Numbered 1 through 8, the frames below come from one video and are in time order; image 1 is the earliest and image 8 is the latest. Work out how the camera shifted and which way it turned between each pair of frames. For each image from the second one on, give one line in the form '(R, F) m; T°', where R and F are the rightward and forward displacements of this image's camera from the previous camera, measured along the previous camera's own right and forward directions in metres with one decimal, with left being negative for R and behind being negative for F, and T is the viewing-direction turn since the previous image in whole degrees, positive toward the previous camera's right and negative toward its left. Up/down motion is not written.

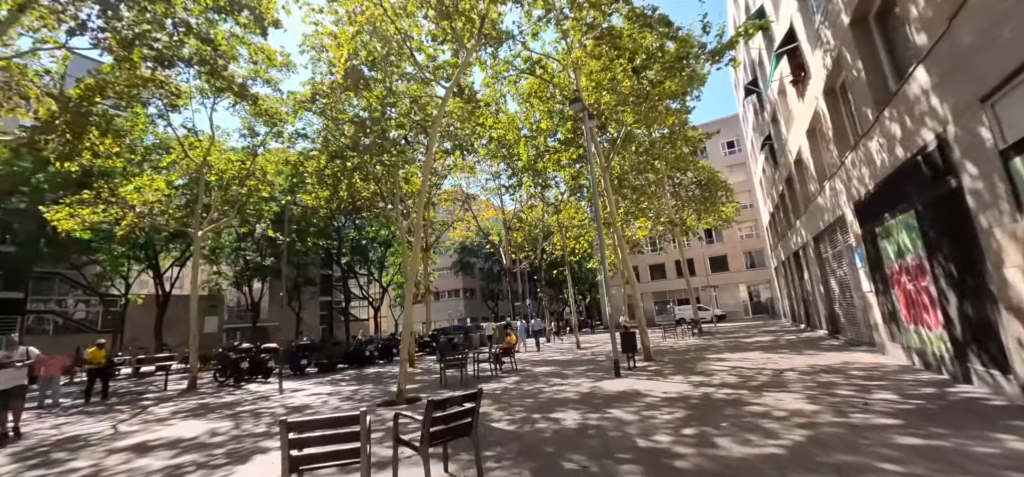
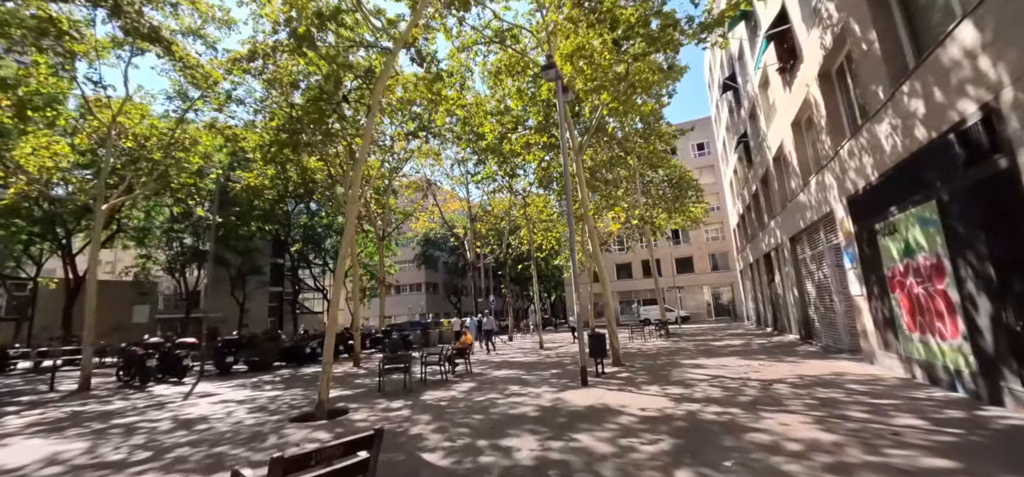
(+0.2, +1.3) m; +4°
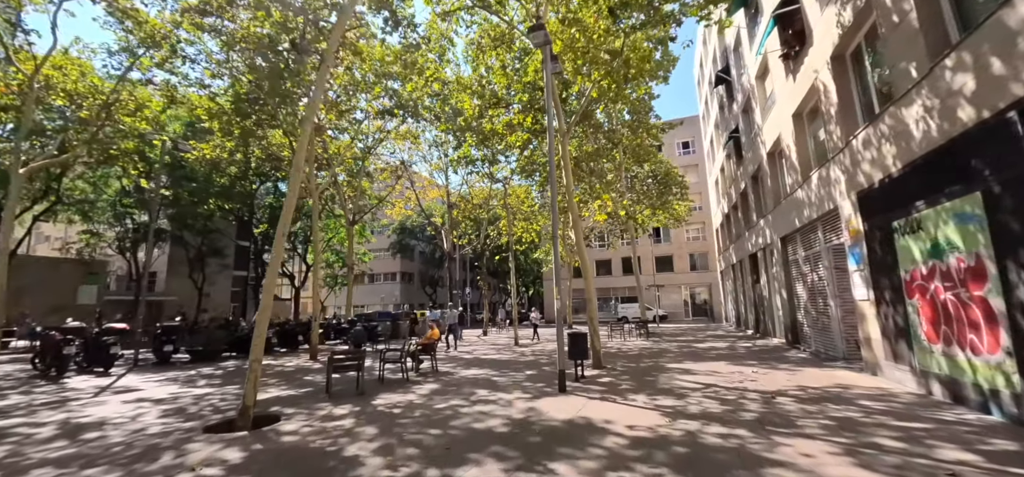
(+0.1, +1.0) m; +3°
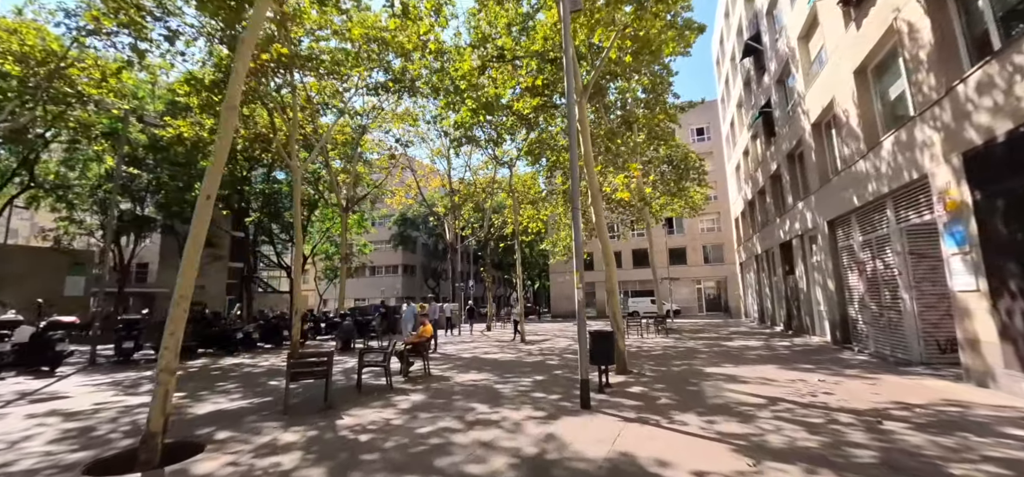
(0.0, +1.6) m; -1°
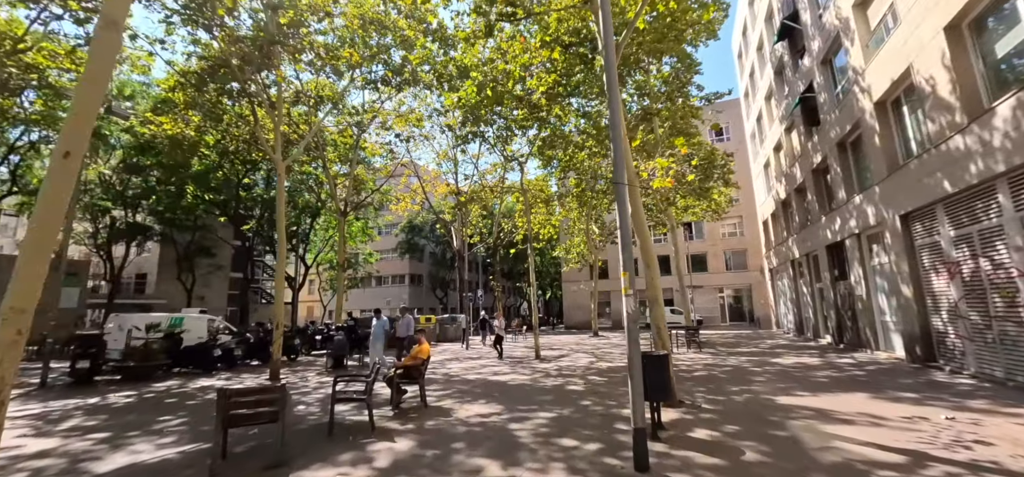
(-0.1, +1.5) m; -1°
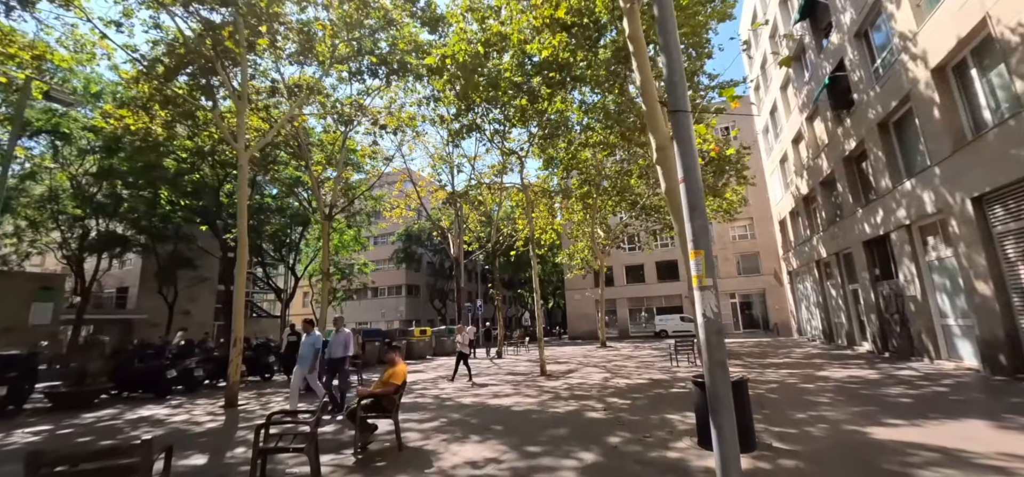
(0.0, +1.5) m; 0°
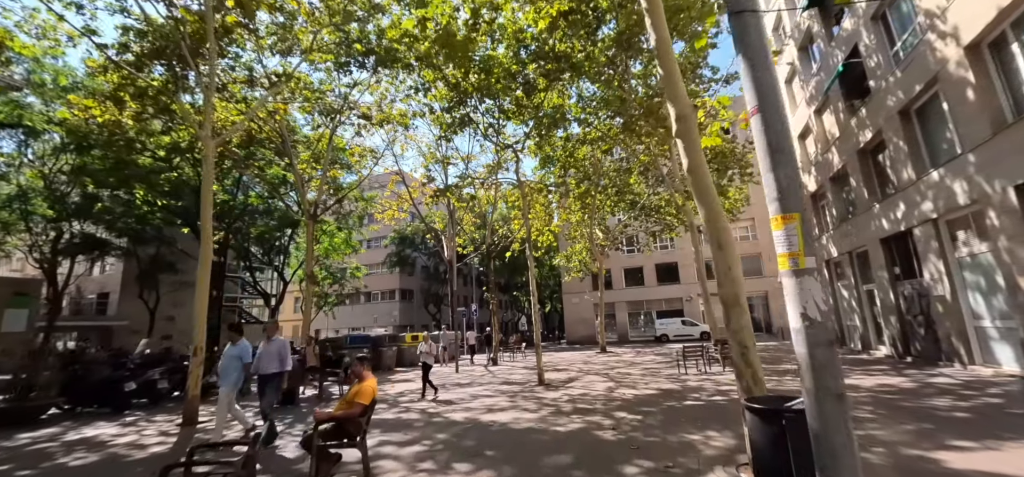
(0.0, +0.8) m; 0°
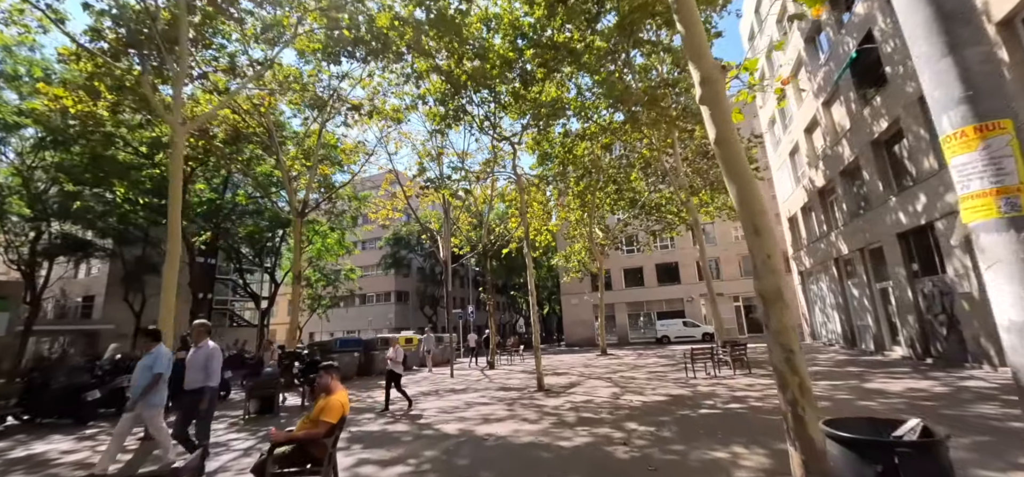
(0.0, +0.6) m; 0°
